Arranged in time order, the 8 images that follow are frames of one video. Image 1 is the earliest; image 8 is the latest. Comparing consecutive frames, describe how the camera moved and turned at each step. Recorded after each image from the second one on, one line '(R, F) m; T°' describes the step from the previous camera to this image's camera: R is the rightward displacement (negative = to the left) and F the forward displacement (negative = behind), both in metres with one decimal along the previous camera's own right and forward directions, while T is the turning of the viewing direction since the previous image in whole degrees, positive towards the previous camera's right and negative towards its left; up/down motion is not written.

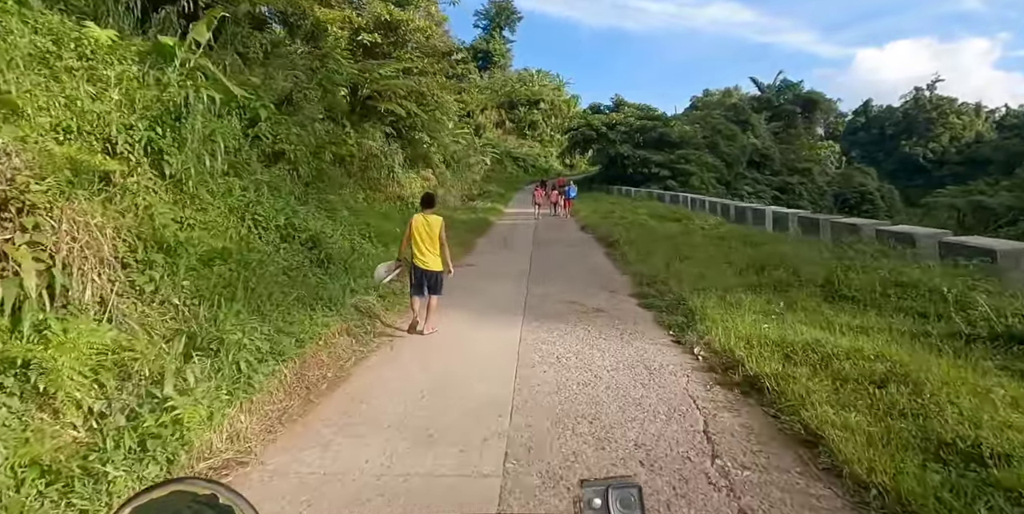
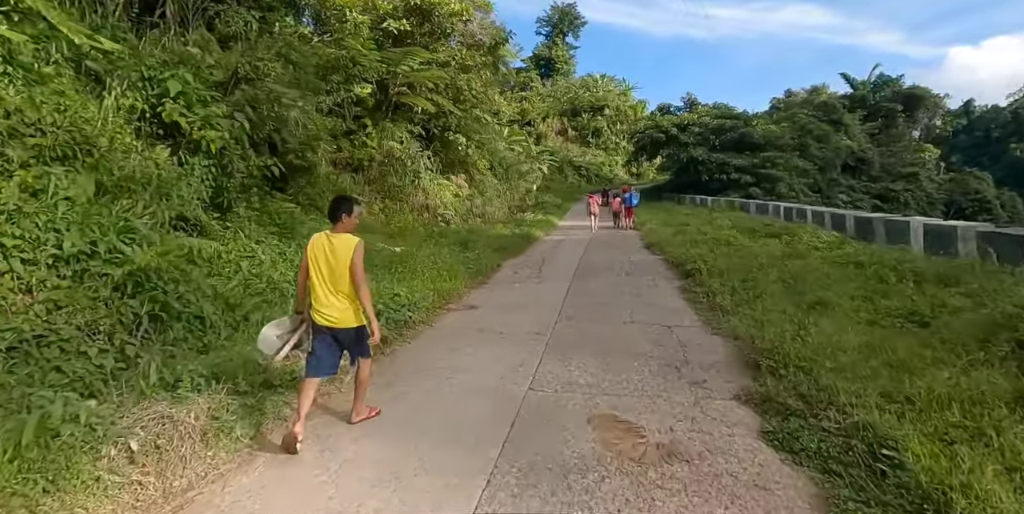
(+0.5, +3.4) m; -7°
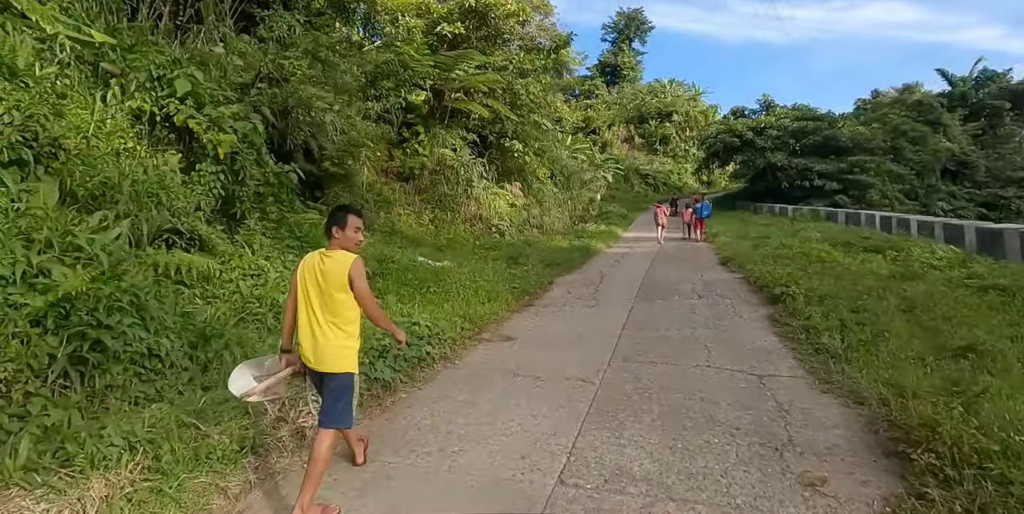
(+0.2, +1.1) m; -6°
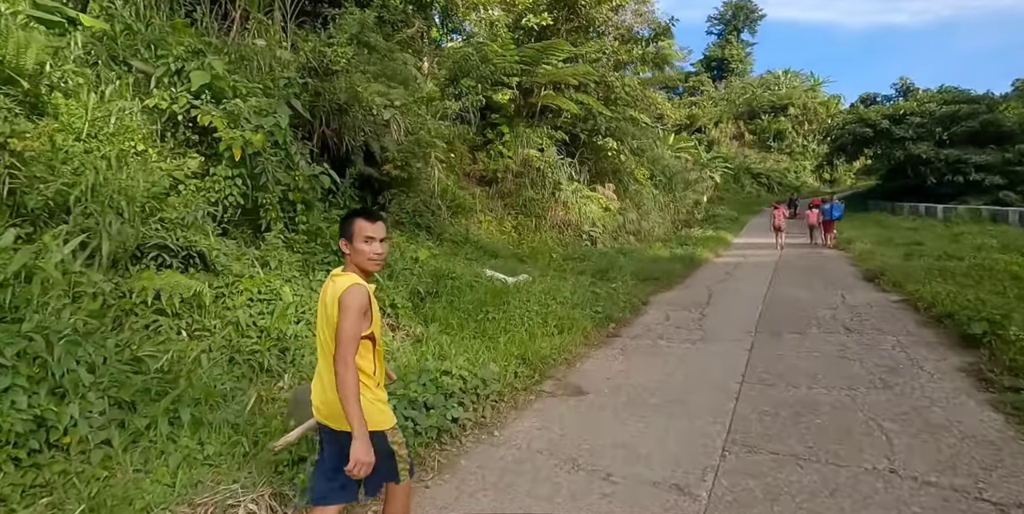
(+0.2, +1.4) m; -10°
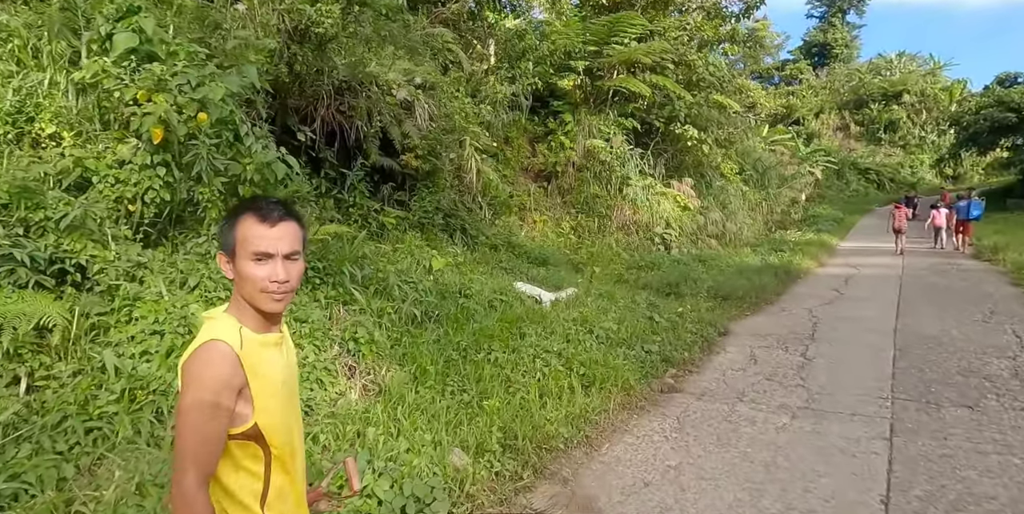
(+0.4, +1.5) m; -8°
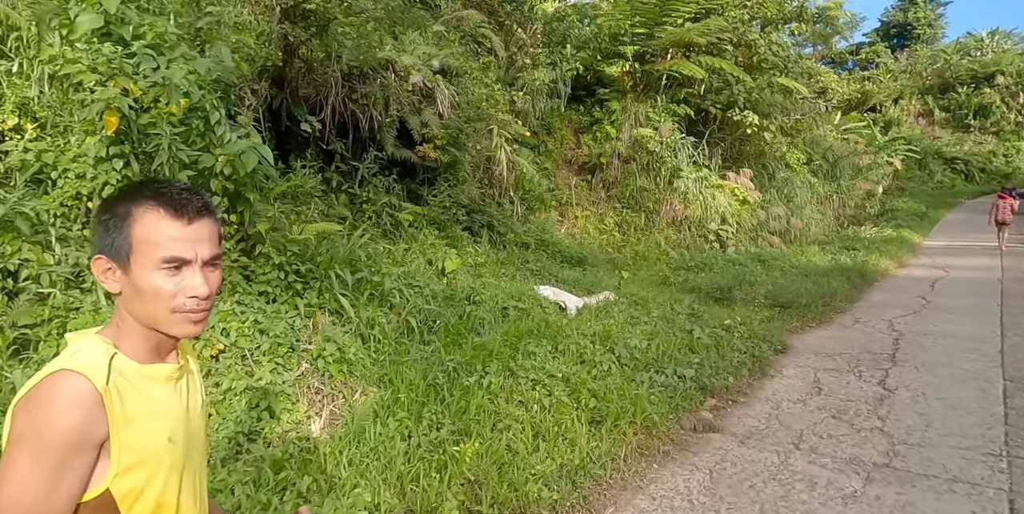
(+0.3, +0.7) m; -6°
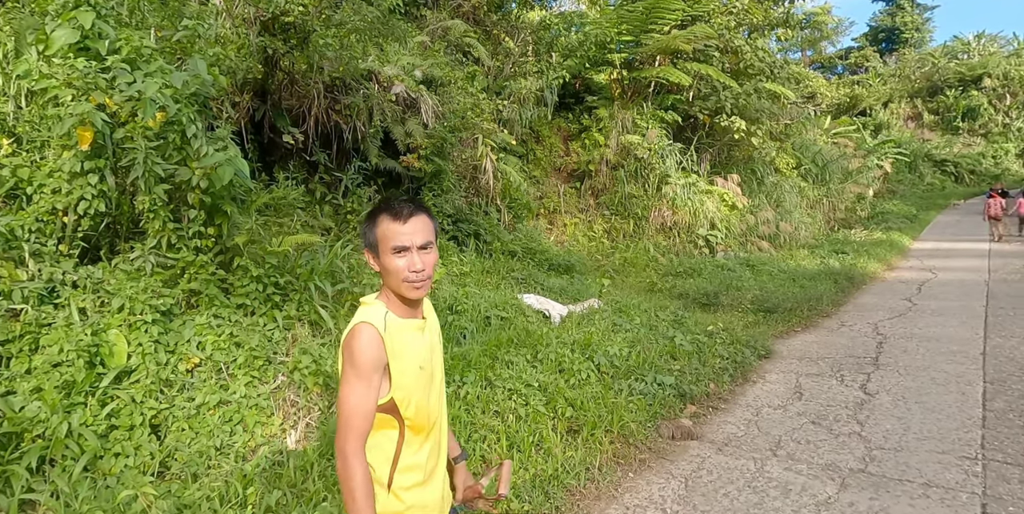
(+0.1, 0.0) m; 0°
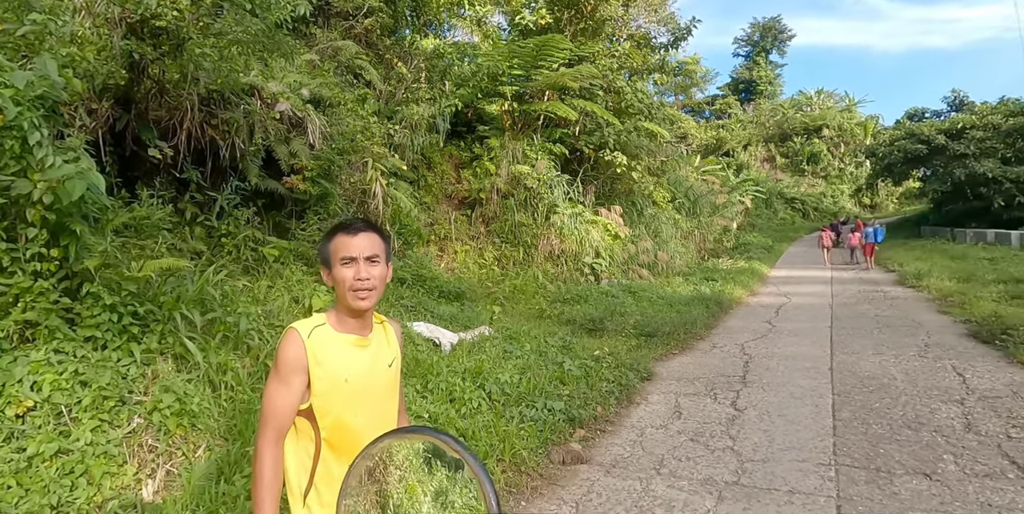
(0.0, 0.0) m; +11°
